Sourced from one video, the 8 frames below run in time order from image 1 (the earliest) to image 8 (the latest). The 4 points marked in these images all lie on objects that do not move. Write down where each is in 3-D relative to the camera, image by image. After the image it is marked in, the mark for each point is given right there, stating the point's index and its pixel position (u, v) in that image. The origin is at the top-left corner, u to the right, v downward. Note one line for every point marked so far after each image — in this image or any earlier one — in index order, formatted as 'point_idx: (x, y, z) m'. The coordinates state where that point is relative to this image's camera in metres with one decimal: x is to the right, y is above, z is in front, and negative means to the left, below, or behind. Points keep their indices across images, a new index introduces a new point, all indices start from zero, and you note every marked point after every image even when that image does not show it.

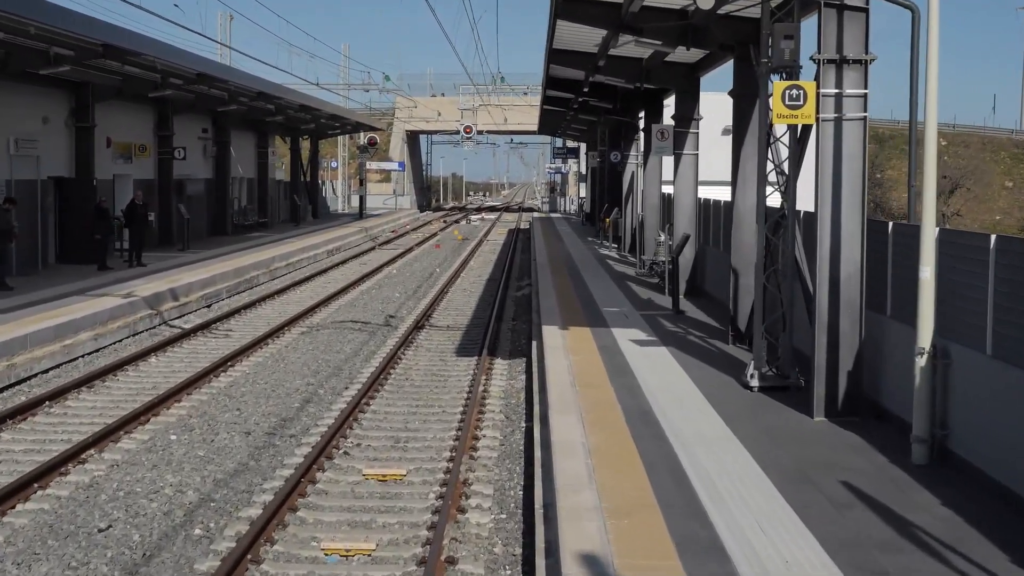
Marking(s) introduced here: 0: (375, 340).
0: (-1.3, -0.5, +15.6) m
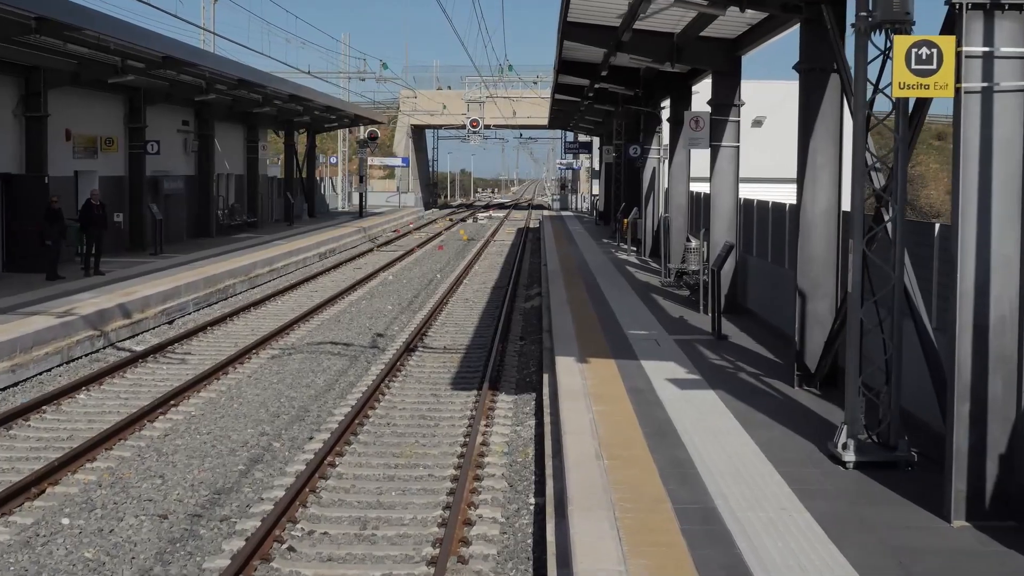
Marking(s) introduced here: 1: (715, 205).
0: (-1.3, -0.6, +13.1) m
1: (+1.7, +0.7, +13.8) m
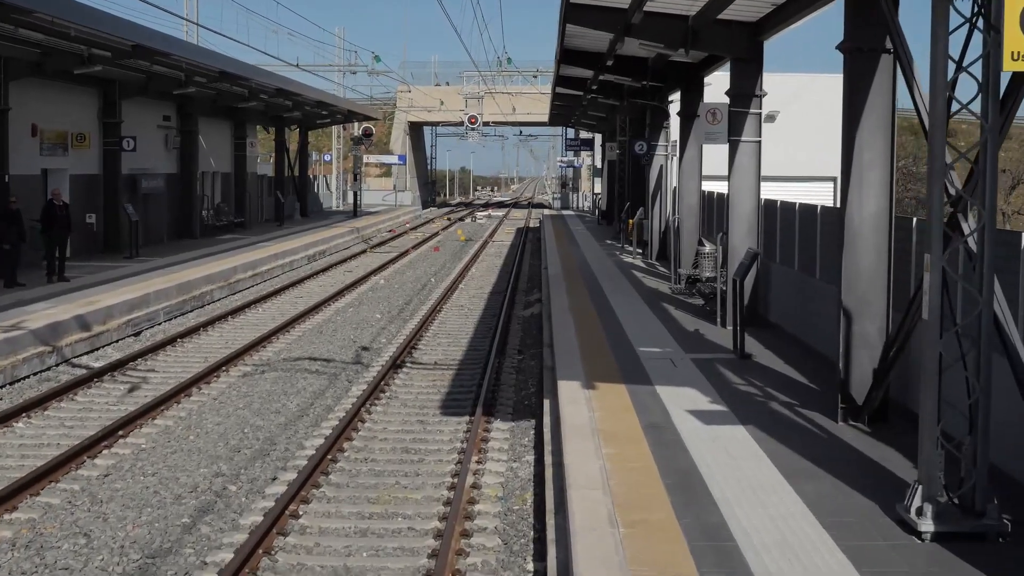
0: (-1.3, -0.7, +11.8) m
1: (+1.7, +0.6, +12.4) m
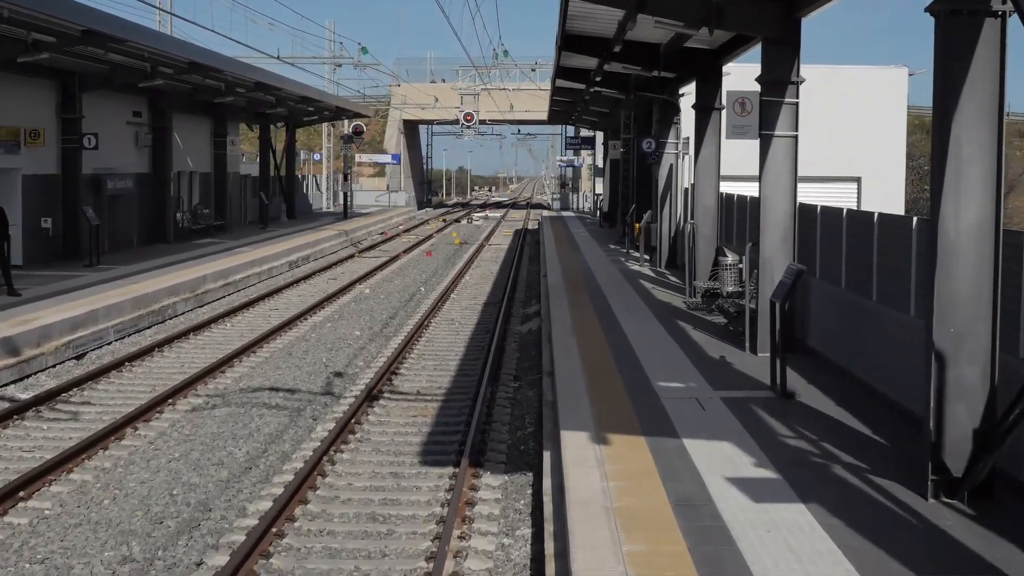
0: (-1.3, -0.8, +10.0) m
1: (+1.7, +0.5, +10.6) m
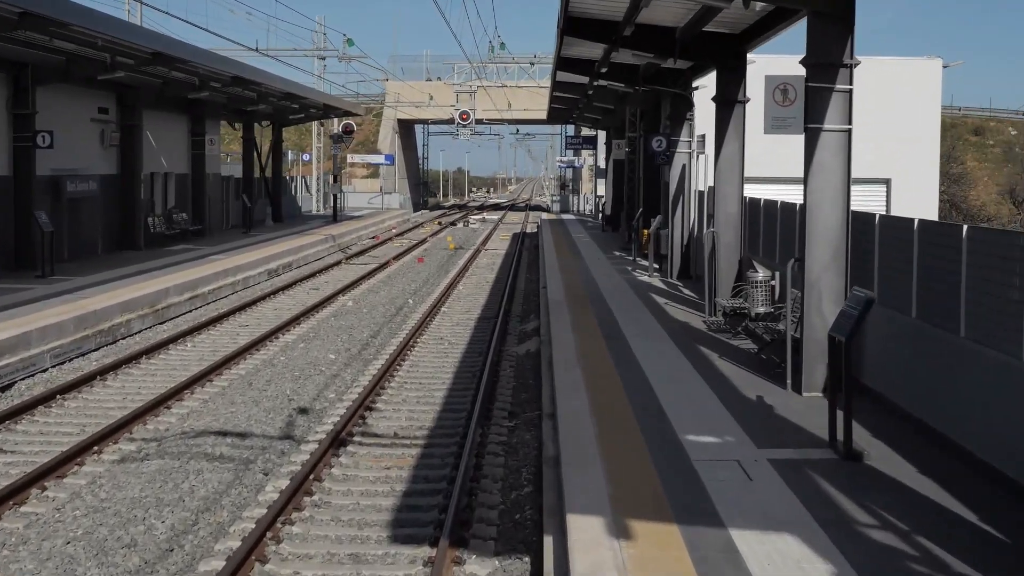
0: (-1.3, -1.0, +8.1) m
1: (+1.6, +0.4, +8.8) m
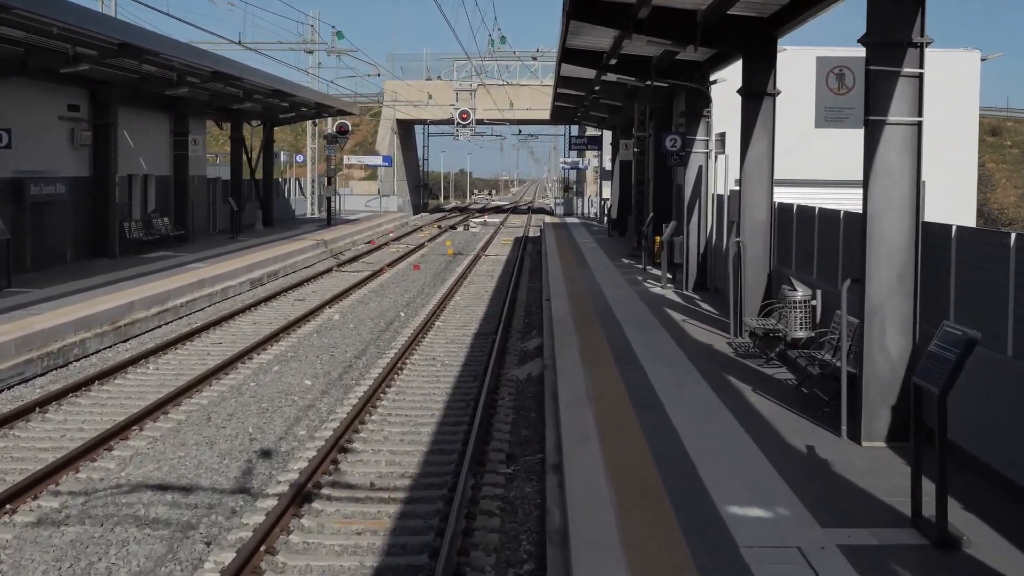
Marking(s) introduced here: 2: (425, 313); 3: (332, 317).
0: (-1.4, -1.1, +6.6) m
1: (+1.6, +0.2, +7.3) m
2: (-1.0, -0.3, +18.1) m
3: (-1.9, -0.3, +17.6) m
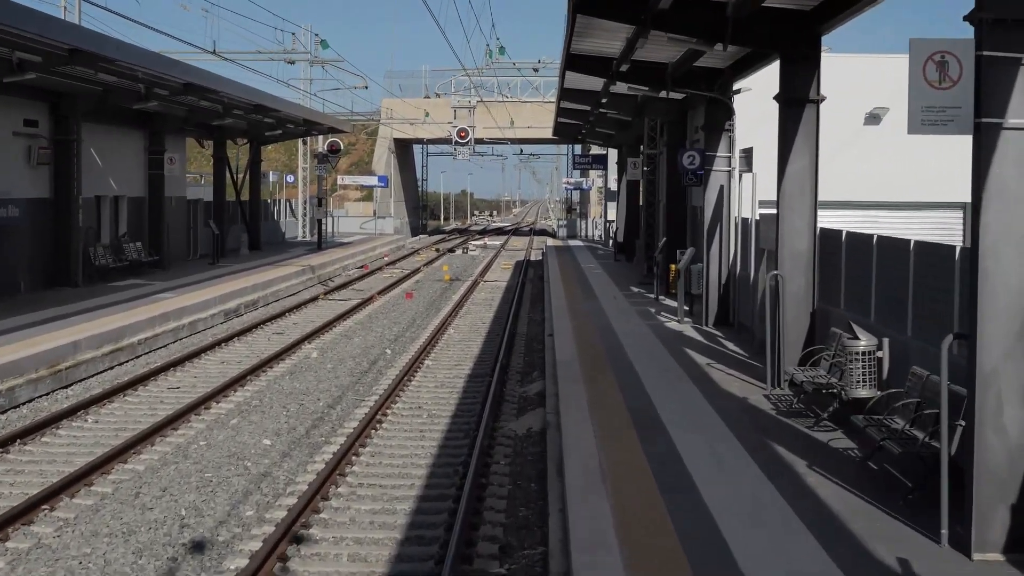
0: (-1.4, -1.3, +4.8) m
1: (+1.6, 0.0, +5.4) m
2: (-1.0, -0.6, +16.3) m
3: (-2.0, -0.7, +15.8) m
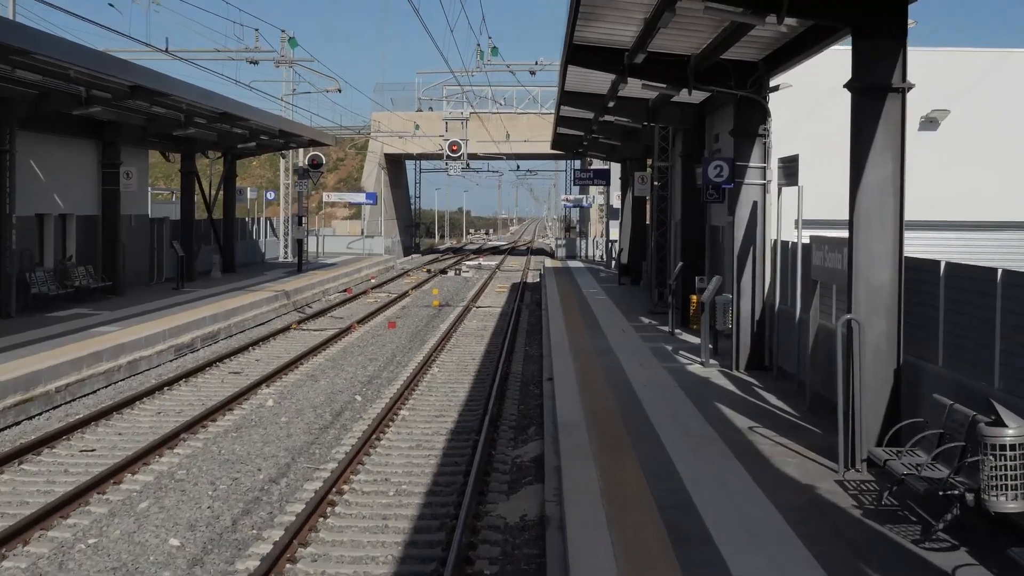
0: (-1.4, -1.5, +2.3) m
1: (+1.5, -0.1, +3.0) m
2: (-1.1, -0.9, +13.8) m
3: (-2.0, -0.9, +13.4) m
